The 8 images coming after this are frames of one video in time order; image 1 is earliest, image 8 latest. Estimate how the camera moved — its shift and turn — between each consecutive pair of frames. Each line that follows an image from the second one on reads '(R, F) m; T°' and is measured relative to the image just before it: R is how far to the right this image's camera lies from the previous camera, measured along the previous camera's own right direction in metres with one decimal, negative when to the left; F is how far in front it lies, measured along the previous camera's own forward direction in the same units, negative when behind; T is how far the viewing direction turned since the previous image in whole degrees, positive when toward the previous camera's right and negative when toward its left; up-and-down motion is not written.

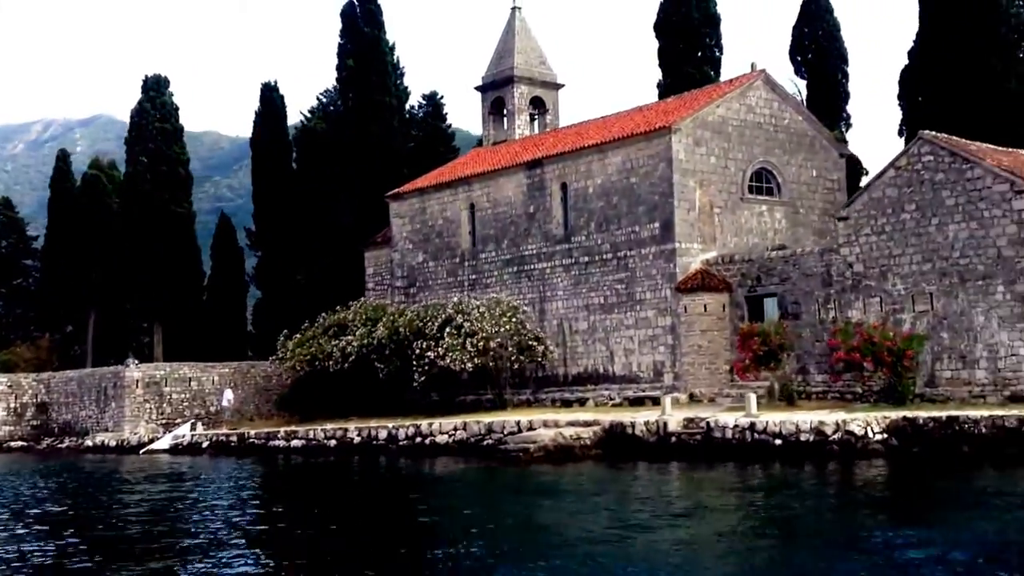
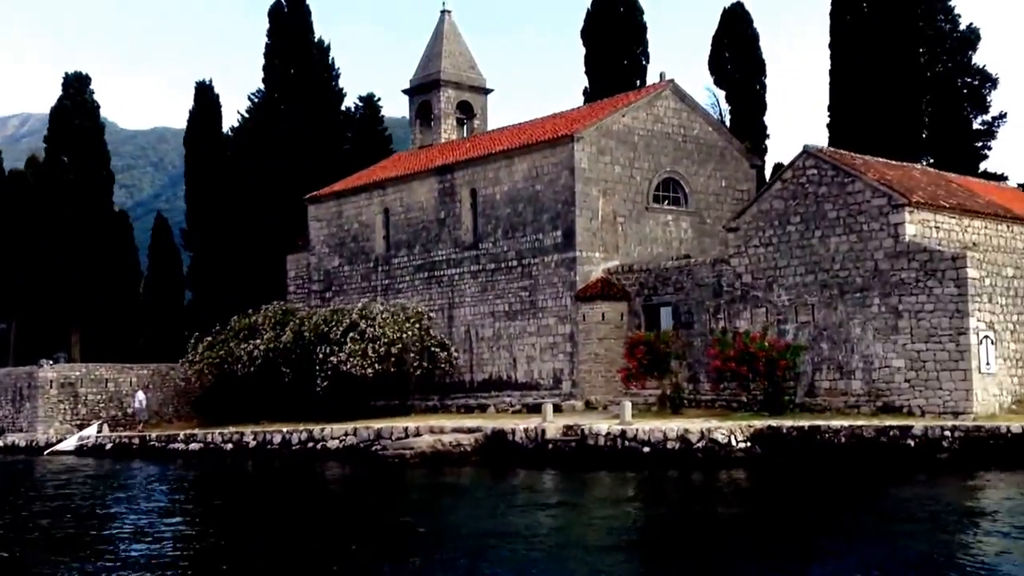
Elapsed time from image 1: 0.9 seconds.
(+3.9, +0.1) m; +2°
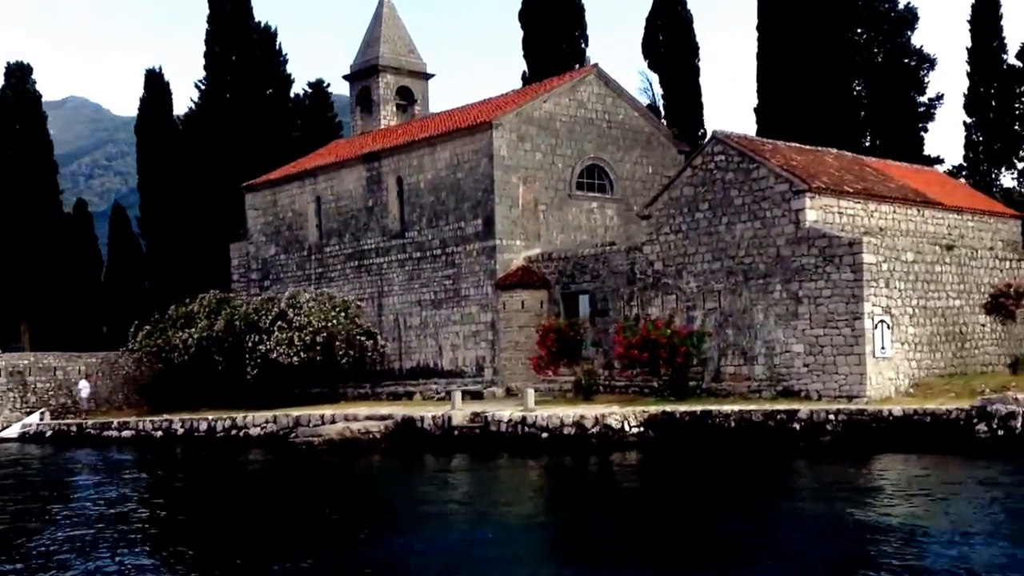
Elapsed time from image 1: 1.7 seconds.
(+3.7, -0.2) m; 0°
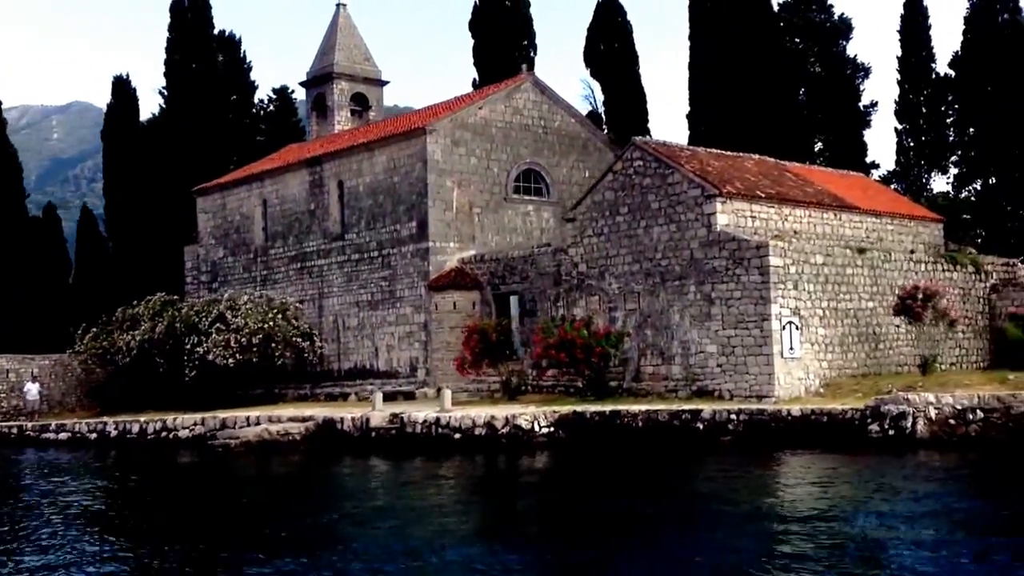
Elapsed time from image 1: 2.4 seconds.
(+3.1, -0.5) m; 0°
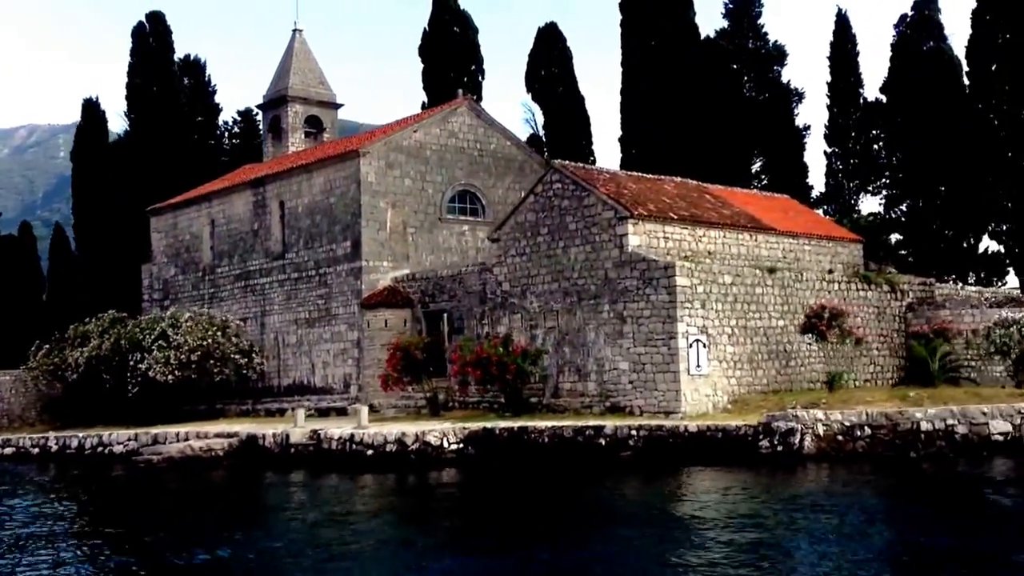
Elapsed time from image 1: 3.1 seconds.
(+3.4, -0.8) m; 0°
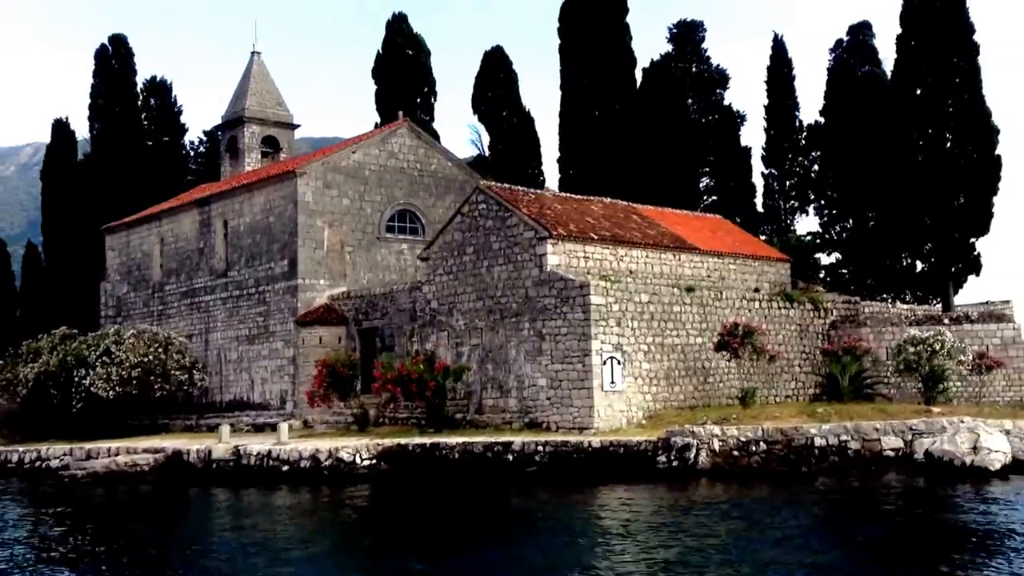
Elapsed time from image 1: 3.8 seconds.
(+3.4, -0.6) m; 0°
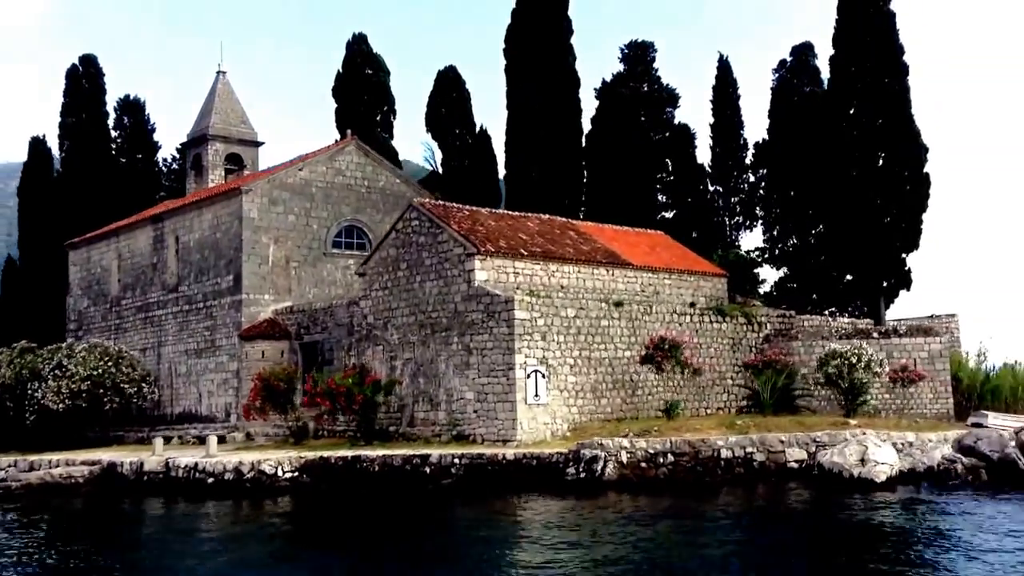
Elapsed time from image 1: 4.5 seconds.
(+3.3, -0.6) m; 0°
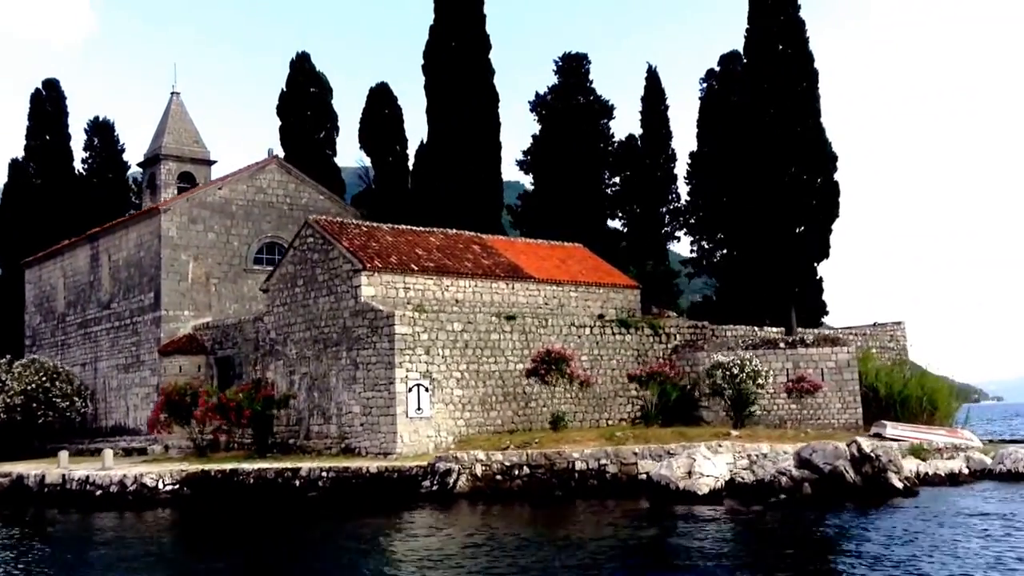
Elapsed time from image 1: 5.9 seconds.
(+6.2, -0.1) m; -3°
